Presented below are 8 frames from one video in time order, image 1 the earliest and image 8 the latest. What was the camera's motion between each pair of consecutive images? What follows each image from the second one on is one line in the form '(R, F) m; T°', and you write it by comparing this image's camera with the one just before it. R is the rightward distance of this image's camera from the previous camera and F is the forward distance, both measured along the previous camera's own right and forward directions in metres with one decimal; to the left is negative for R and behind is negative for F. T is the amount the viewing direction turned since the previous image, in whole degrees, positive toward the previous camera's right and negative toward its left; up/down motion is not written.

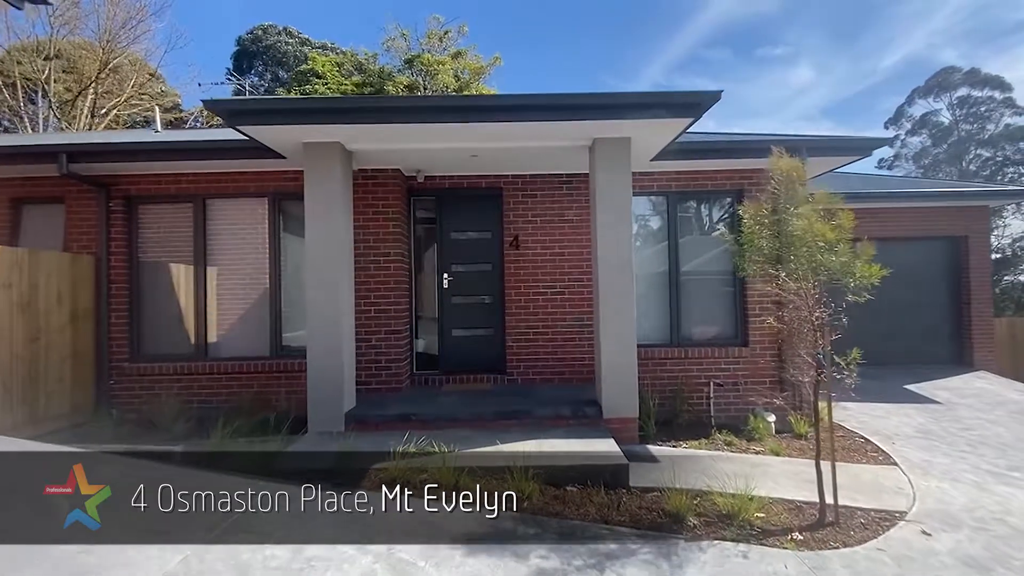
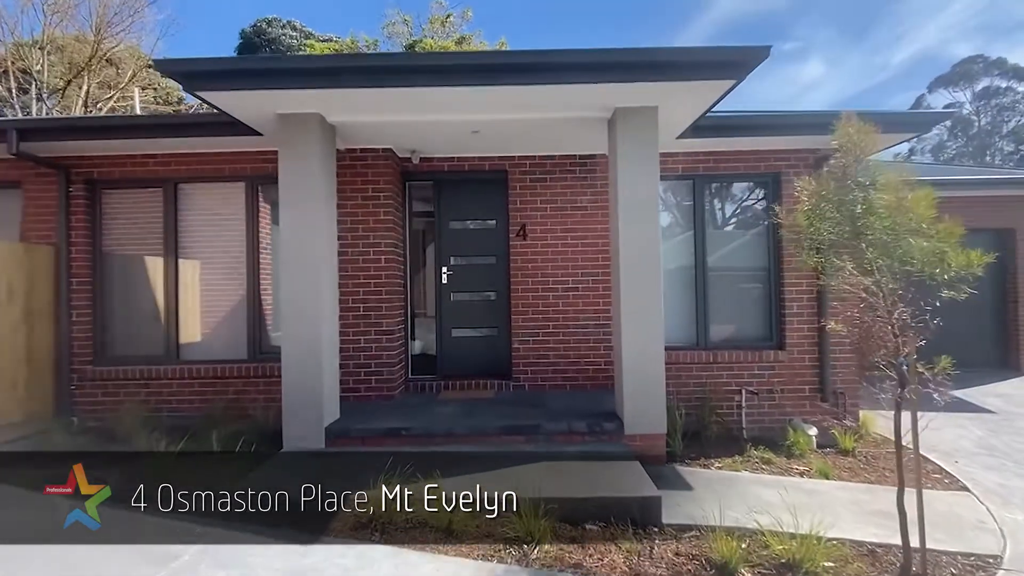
(0.0, +0.8) m; -1°
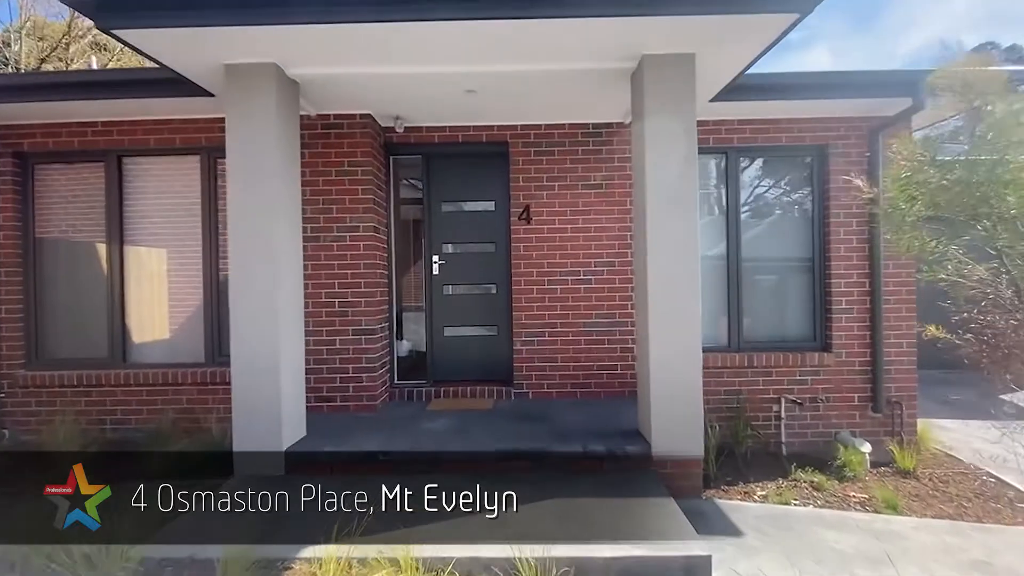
(0.0, +0.9) m; 0°
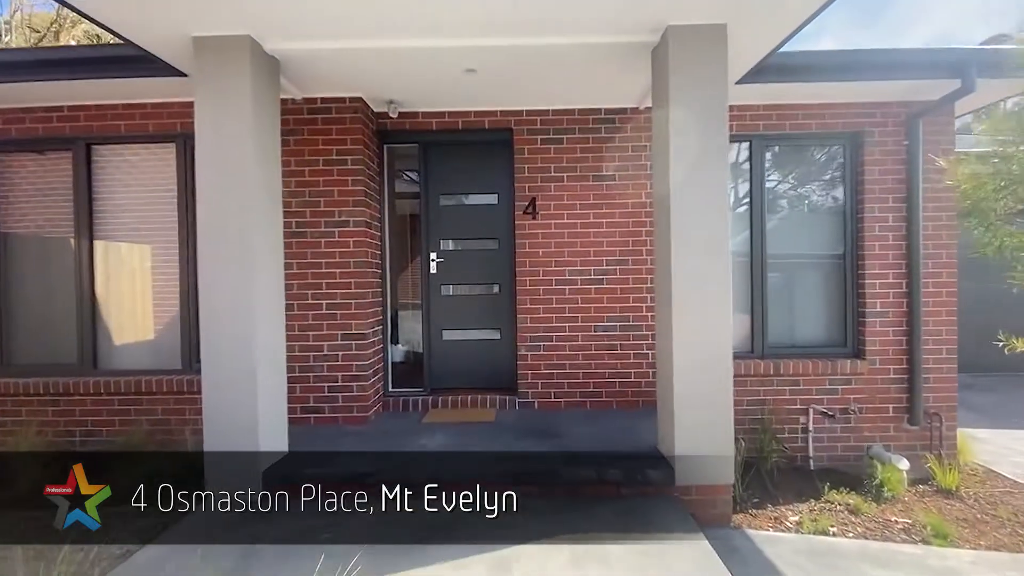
(0.0, +0.4) m; 0°
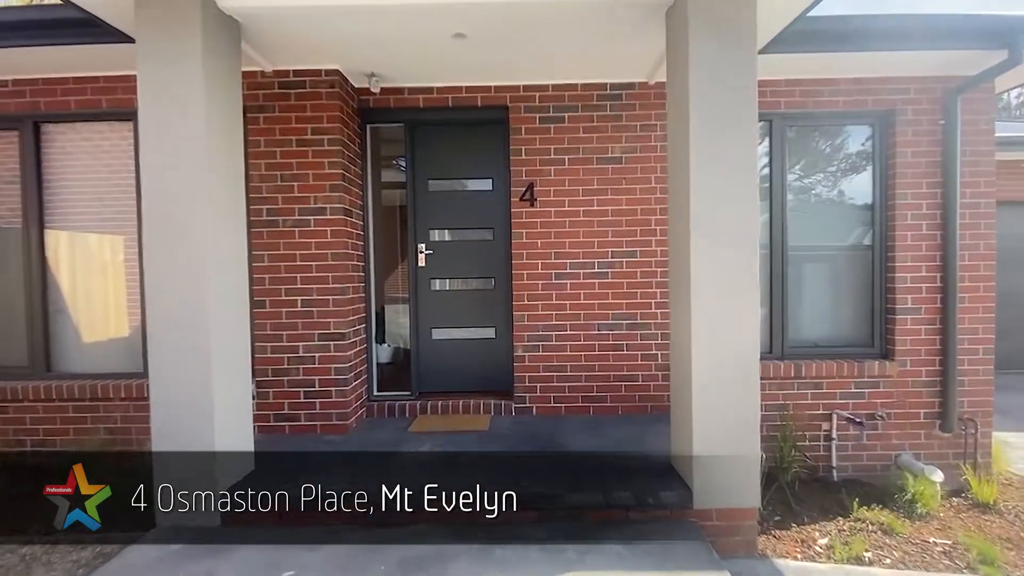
(0.0, +0.4) m; 0°
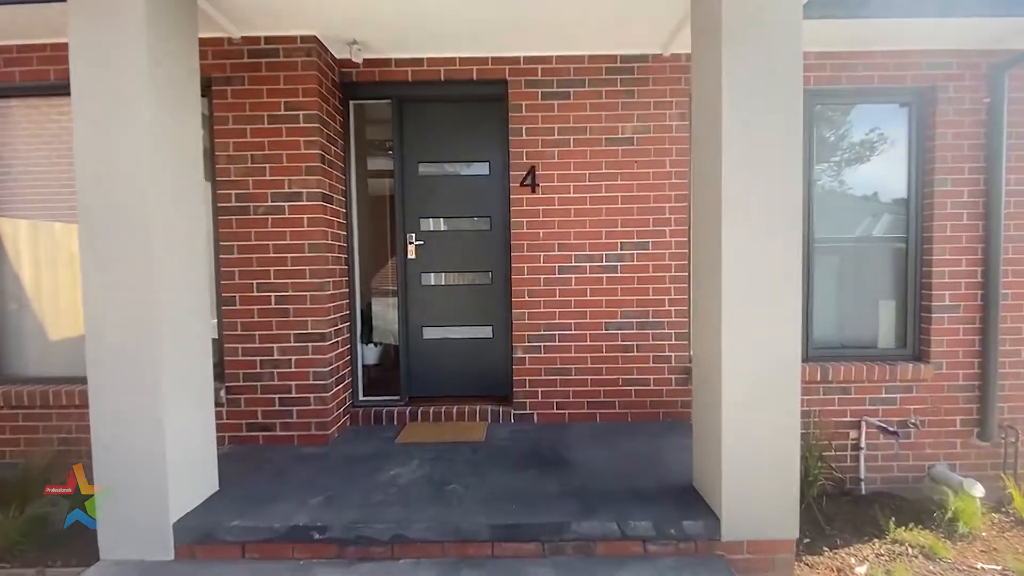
(0.0, +0.4) m; 0°
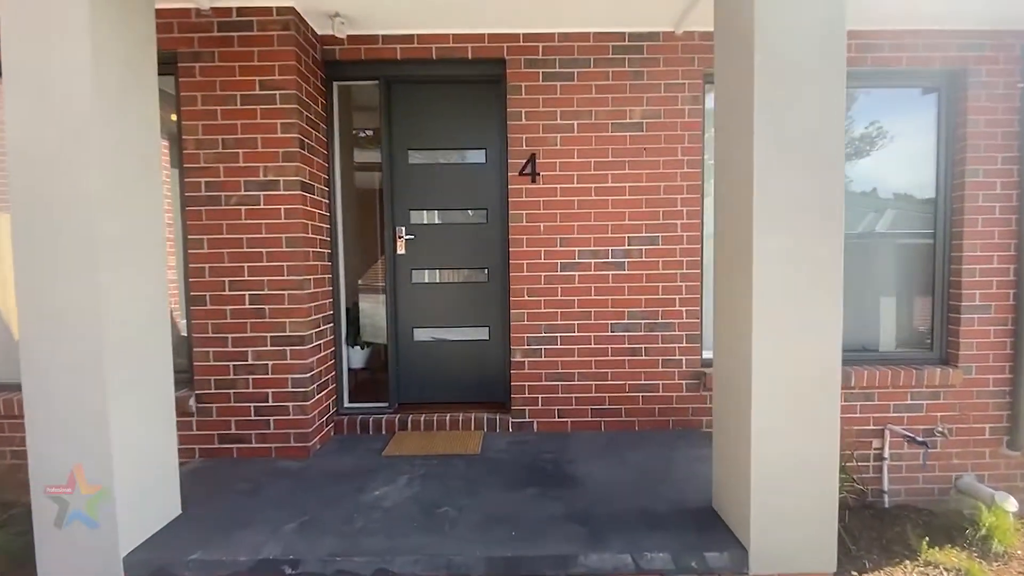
(0.0, +0.3) m; +1°
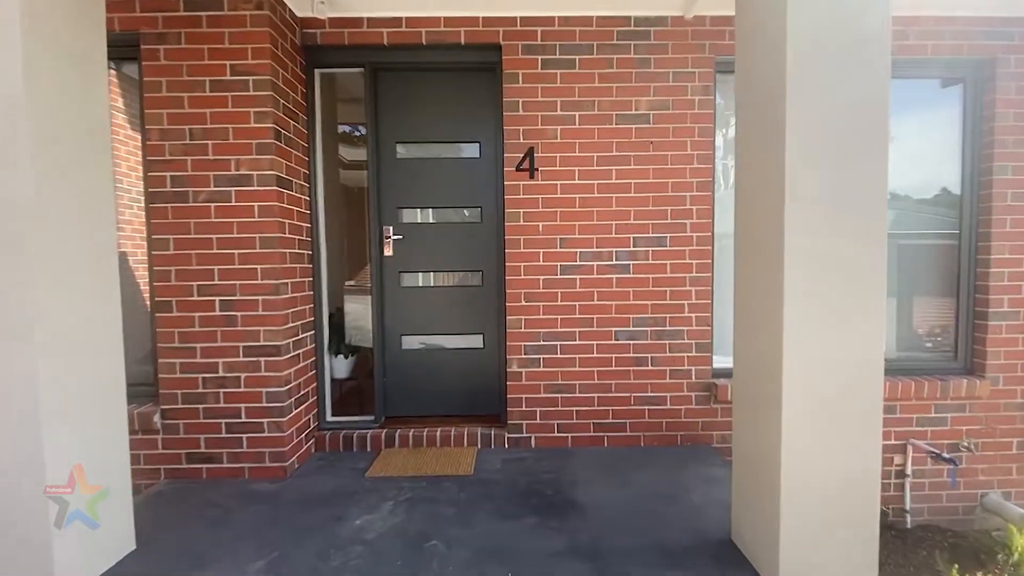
(0.0, +0.3) m; +1°
